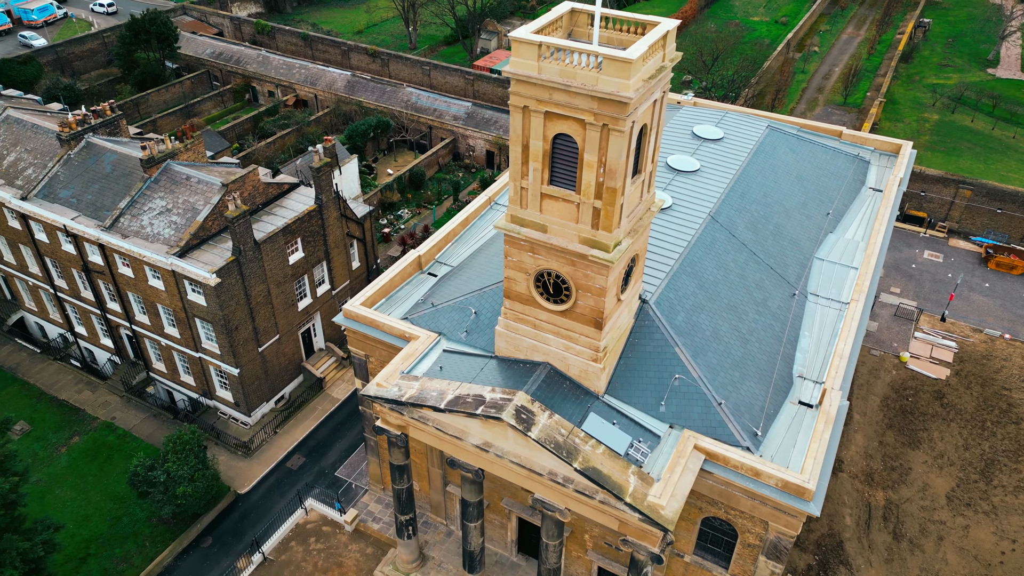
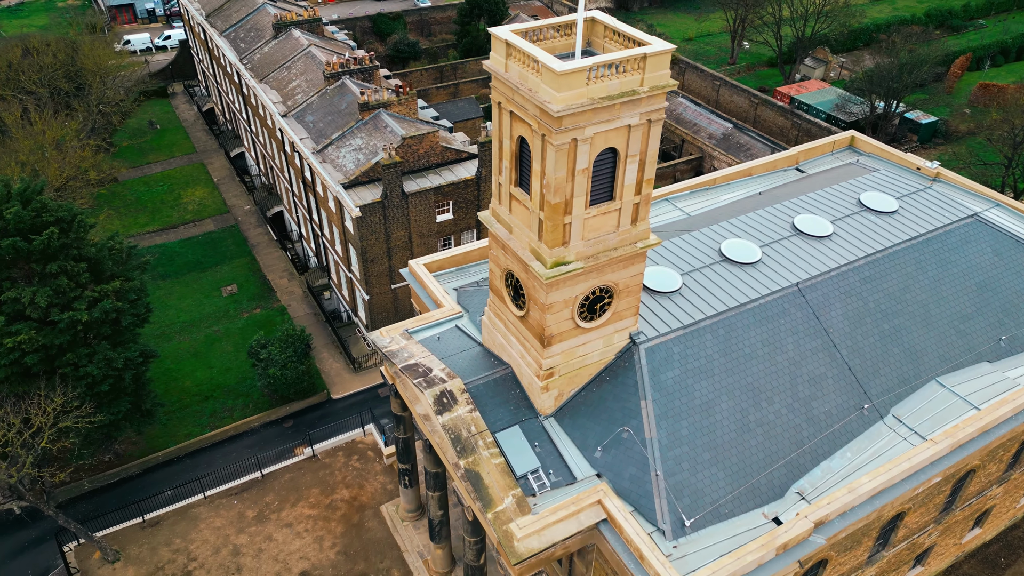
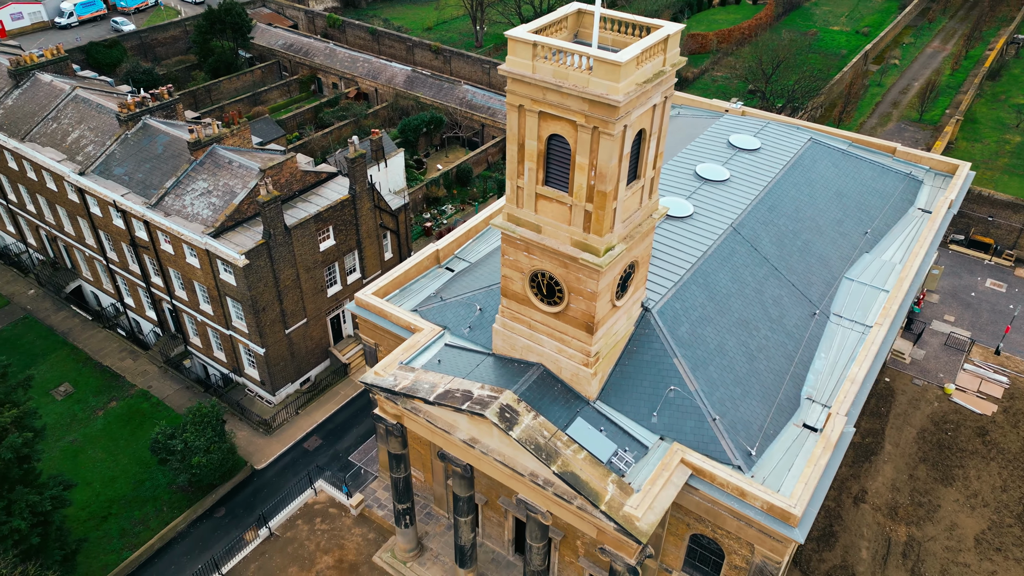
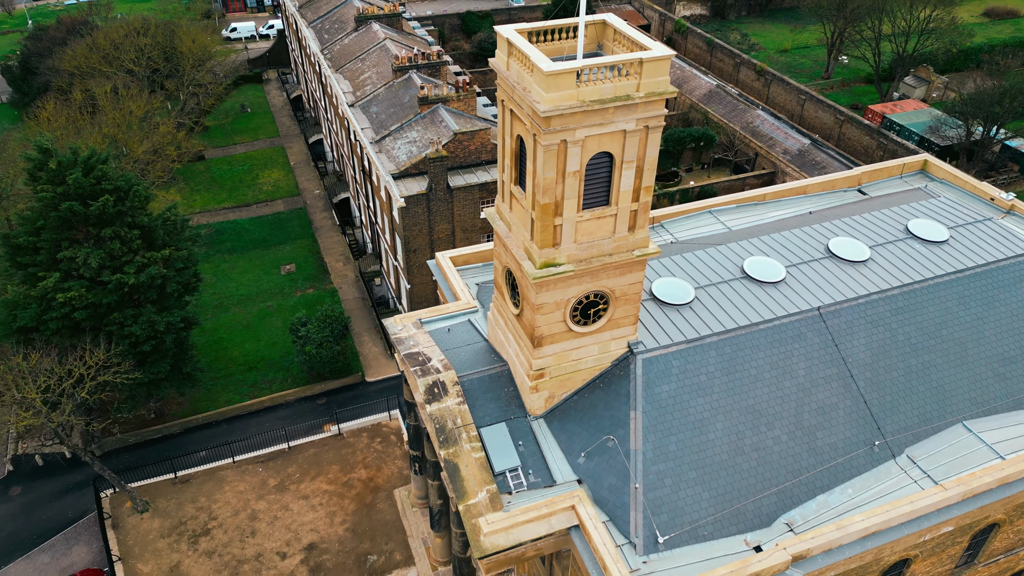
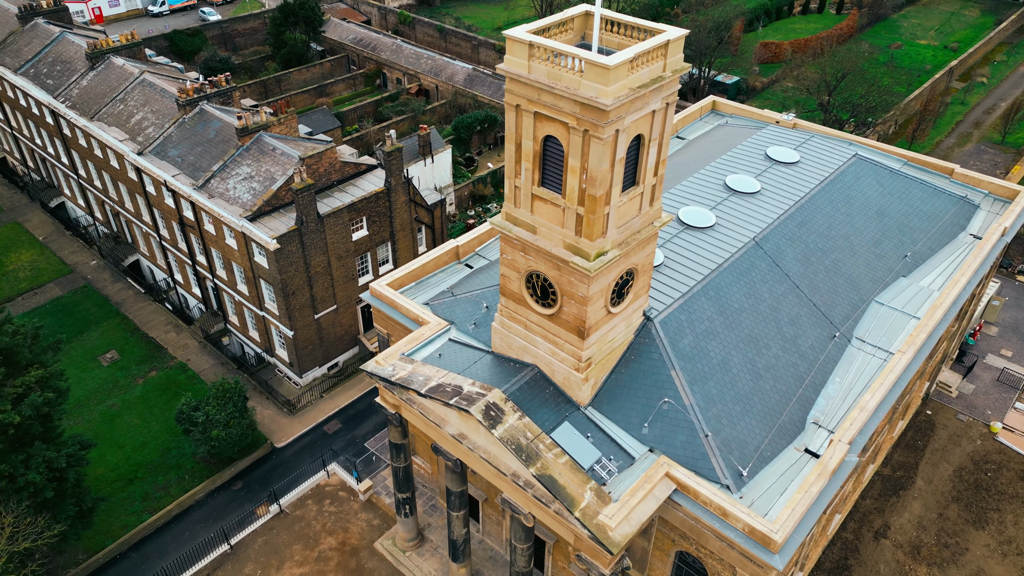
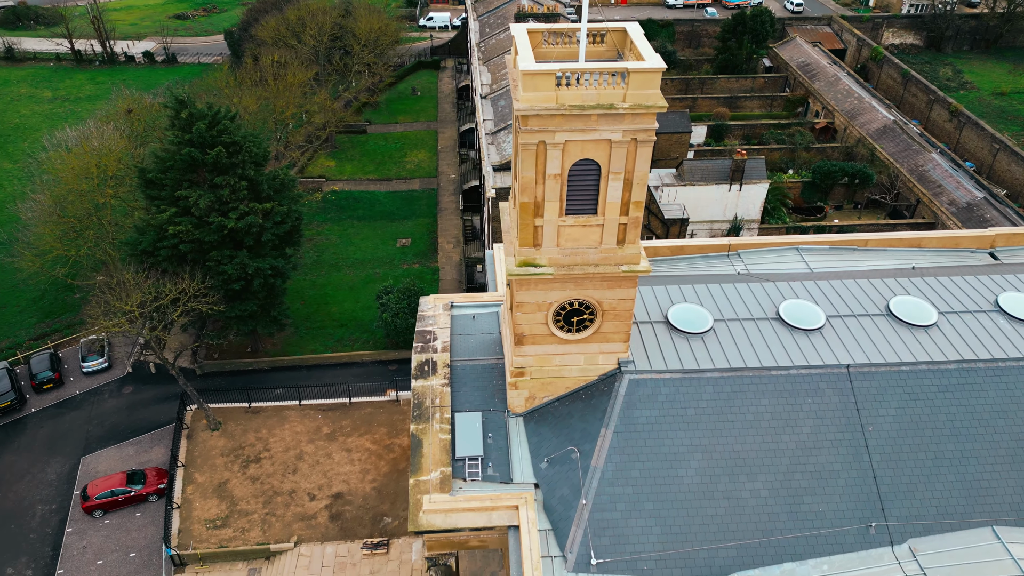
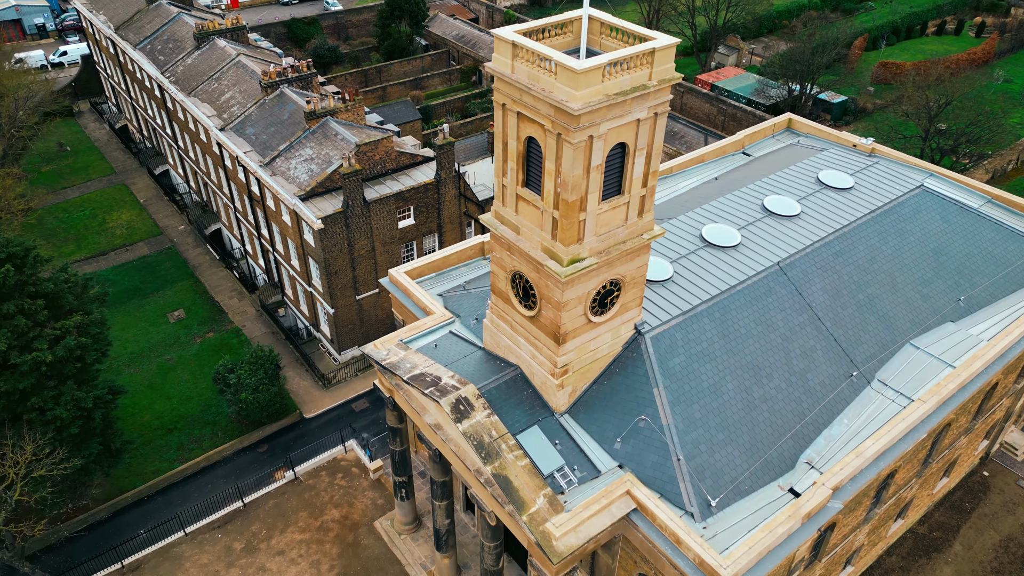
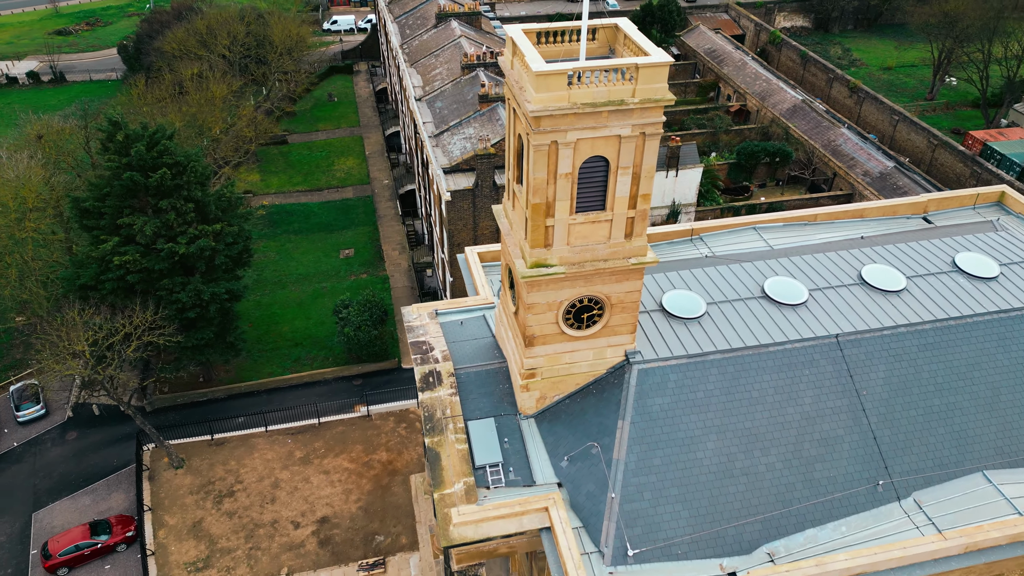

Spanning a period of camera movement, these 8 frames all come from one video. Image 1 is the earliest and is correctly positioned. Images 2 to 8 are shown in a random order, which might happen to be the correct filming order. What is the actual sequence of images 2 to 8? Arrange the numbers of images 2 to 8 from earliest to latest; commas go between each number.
3, 5, 7, 2, 4, 8, 6
